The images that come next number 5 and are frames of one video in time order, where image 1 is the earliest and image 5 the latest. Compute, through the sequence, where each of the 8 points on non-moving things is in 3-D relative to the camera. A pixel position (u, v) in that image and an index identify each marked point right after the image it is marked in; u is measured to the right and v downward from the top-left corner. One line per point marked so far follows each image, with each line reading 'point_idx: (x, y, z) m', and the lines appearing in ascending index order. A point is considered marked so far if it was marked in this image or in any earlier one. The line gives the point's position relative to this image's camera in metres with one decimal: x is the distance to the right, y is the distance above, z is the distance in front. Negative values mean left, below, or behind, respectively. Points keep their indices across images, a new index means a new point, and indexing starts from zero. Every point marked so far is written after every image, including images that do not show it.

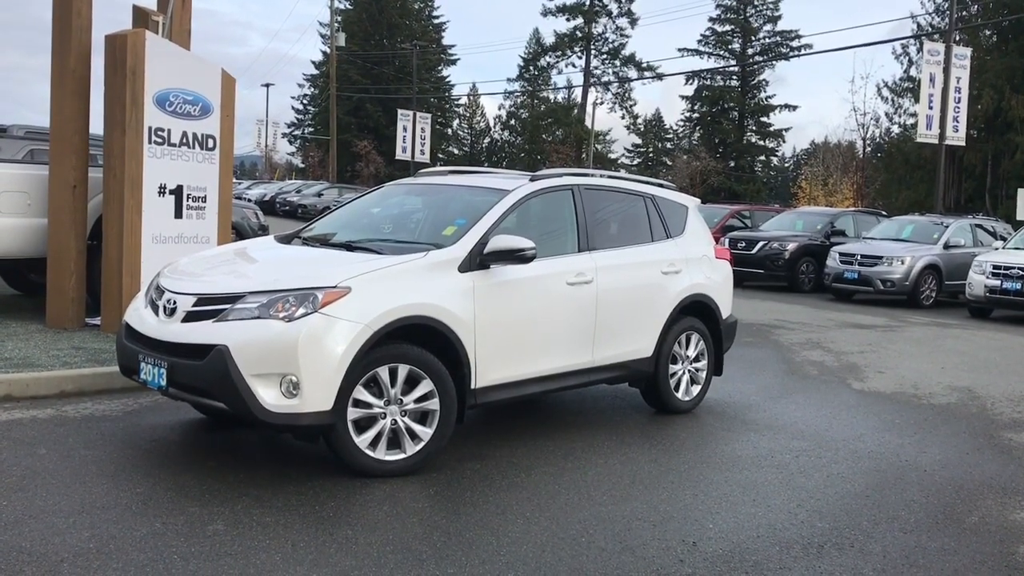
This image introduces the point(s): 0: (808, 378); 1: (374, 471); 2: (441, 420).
0: (+2.8, -0.8, +9.2) m
1: (-0.7, -1.0, +5.2) m
2: (-0.4, -0.7, +5.4) m
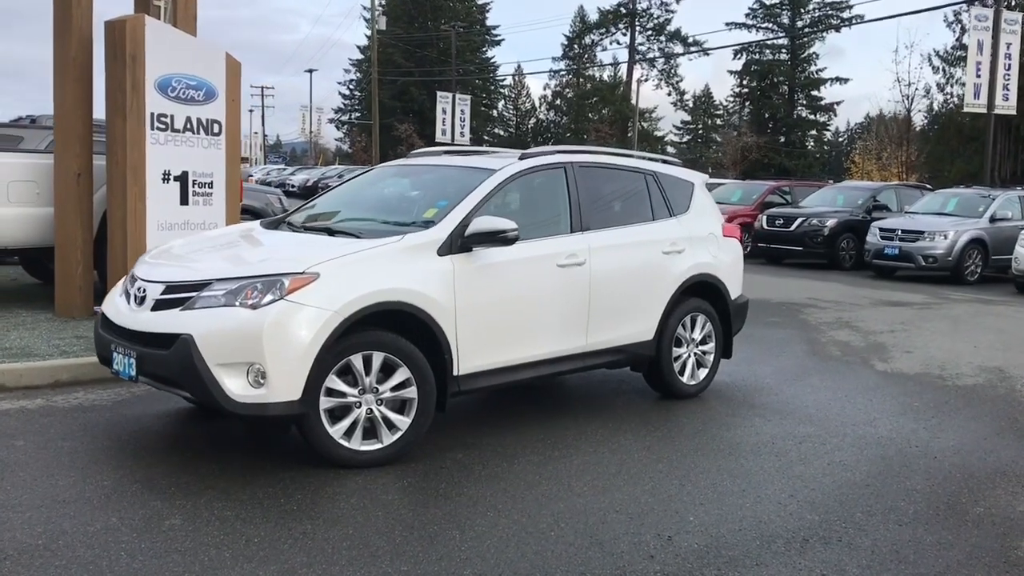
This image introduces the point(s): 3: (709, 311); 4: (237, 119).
0: (+2.9, -0.6, +8.9) m
1: (-0.8, -0.9, +5.1) m
2: (-0.5, -0.6, +5.2) m
3: (+1.4, -0.2, +7.1) m
4: (-2.7, +1.6, +9.5) m
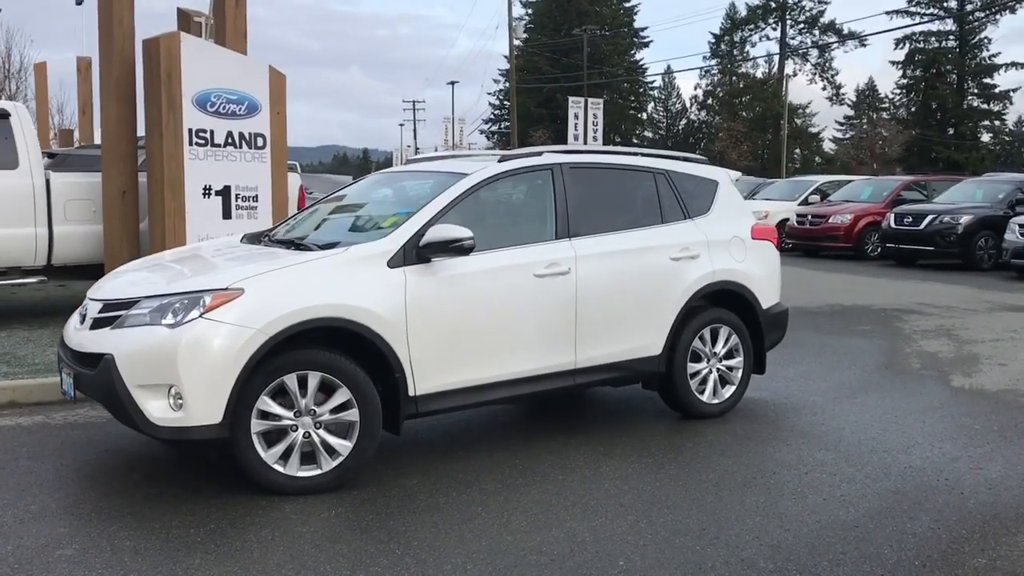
0: (+3.2, -0.7, +8.0) m
1: (-1.1, -1.0, +4.8) m
2: (-0.7, -0.7, +4.9) m
3: (+1.5, -0.2, +6.5) m
4: (-2.2, +1.5, +9.5) m
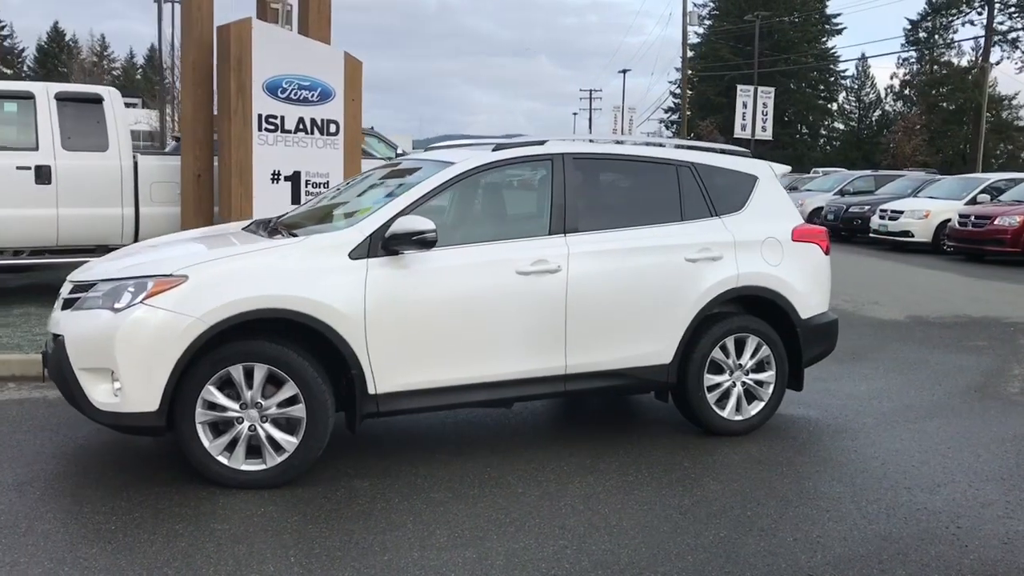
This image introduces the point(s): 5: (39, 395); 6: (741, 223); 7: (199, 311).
0: (+3.4, -0.8, +7.0) m
1: (-1.4, -0.9, +4.7) m
2: (-1.0, -0.7, +4.7) m
3: (+1.5, -0.3, +5.9) m
4: (-1.5, +1.6, +9.5) m
5: (-3.1, -0.7, +6.5) m
6: (+1.4, +0.4, +5.9) m
7: (-1.4, -0.1, +4.5) m
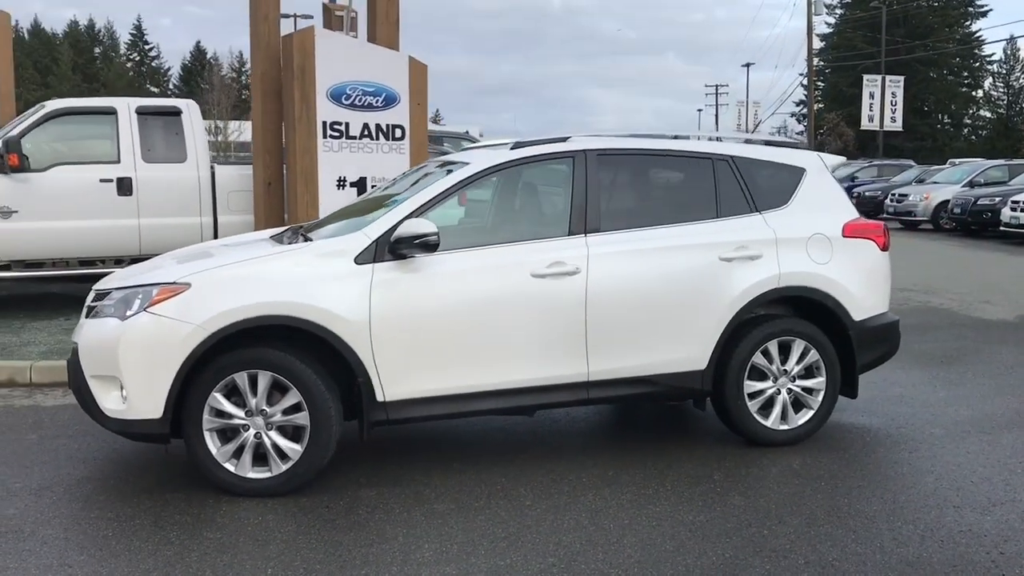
0: (+3.8, -0.8, +6.4) m
1: (-1.3, -1.0, +4.7) m
2: (-0.9, -0.7, +4.7) m
3: (+1.7, -0.3, +5.5) m
4: (-0.8, +1.6, +9.5) m
5: (-2.8, -0.8, +6.7) m
6: (+1.5, +0.4, +5.5) m
7: (-1.4, -0.1, +4.5) m
